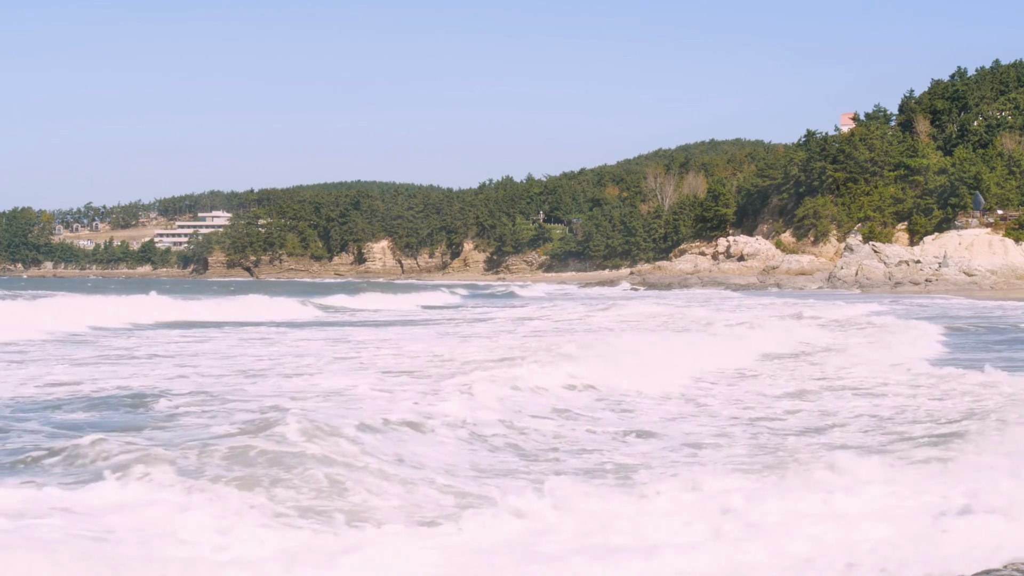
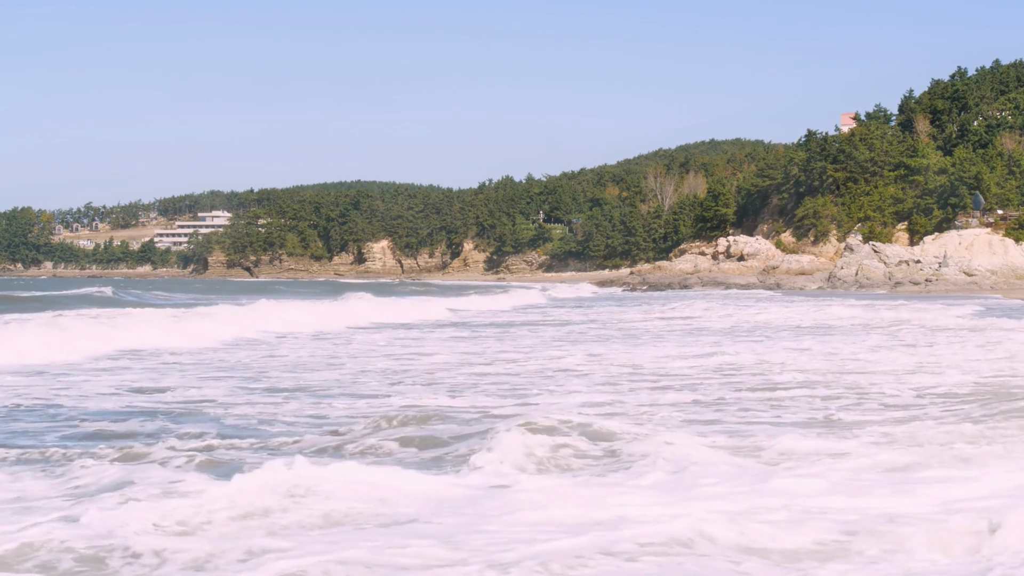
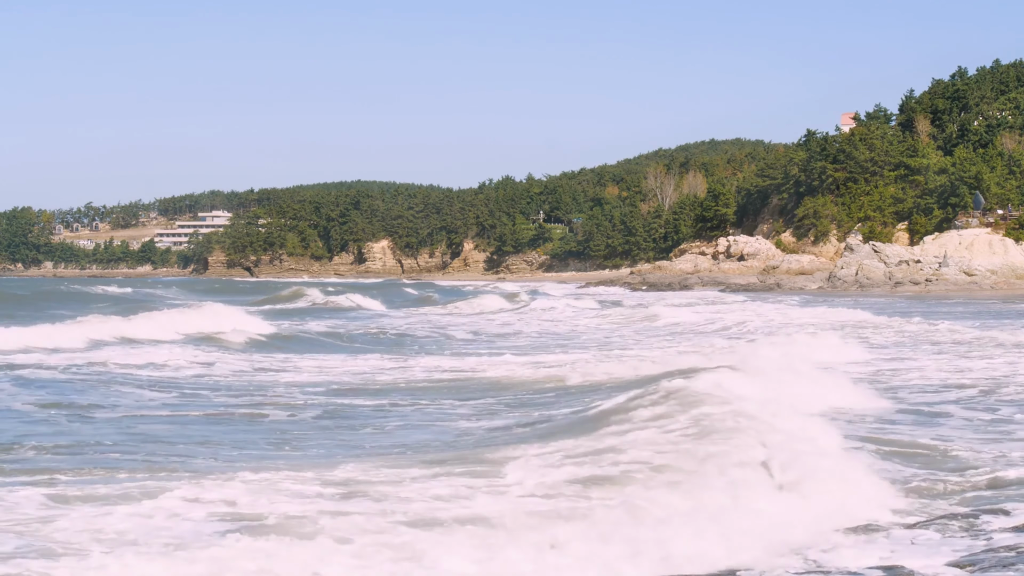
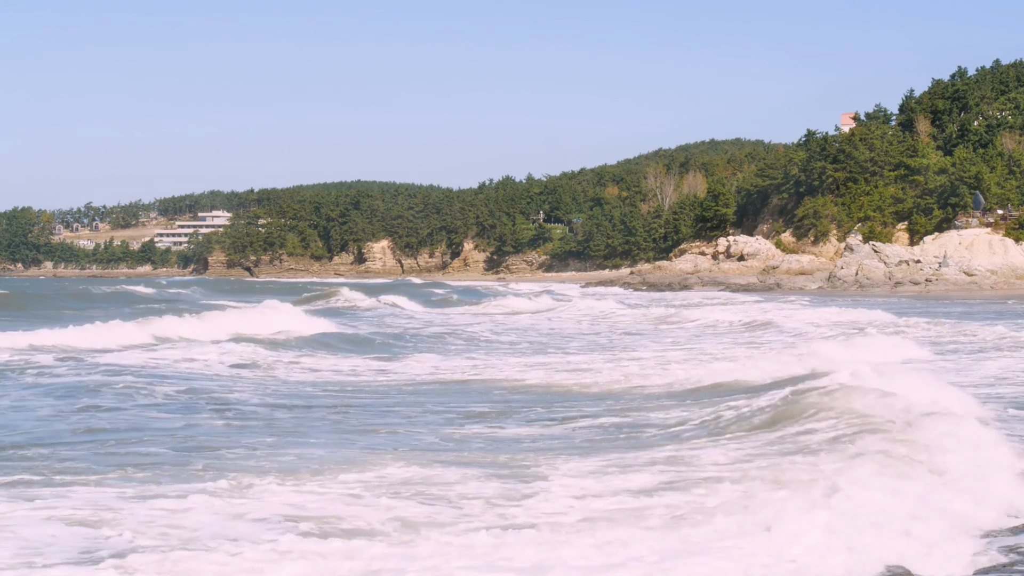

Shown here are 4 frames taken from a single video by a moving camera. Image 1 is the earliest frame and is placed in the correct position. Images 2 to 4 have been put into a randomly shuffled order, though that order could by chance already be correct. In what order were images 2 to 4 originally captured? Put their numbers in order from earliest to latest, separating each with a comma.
2, 3, 4
